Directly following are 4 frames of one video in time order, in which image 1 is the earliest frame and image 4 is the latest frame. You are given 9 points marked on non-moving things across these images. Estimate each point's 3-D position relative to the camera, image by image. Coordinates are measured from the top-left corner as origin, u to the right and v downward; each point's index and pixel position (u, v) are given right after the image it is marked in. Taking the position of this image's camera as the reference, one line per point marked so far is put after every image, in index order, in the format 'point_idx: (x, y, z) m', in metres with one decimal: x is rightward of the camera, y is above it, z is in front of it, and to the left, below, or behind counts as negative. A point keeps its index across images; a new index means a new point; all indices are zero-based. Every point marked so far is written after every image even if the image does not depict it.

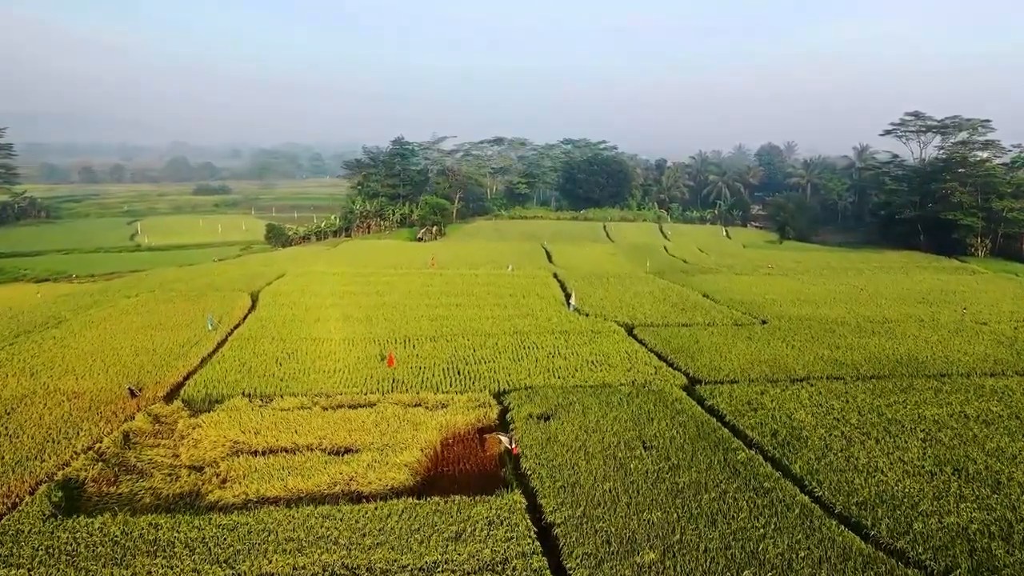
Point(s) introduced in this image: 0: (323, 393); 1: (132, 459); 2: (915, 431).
0: (-5.5, -3.1, +19.4) m
1: (-8.8, -4.0, +15.6) m
2: (+10.0, -3.6, +16.7) m
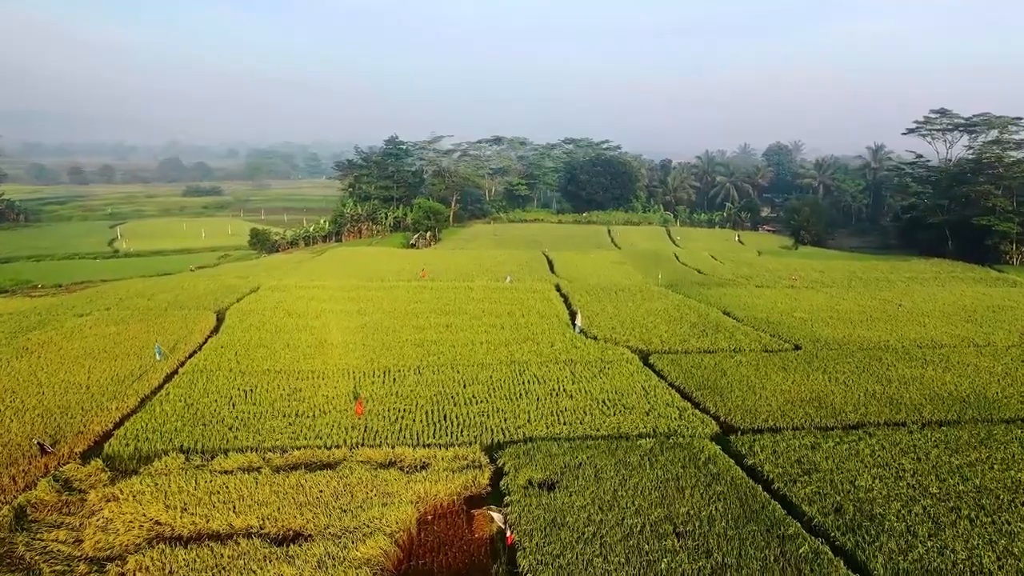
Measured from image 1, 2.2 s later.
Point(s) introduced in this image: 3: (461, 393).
0: (-5.6, -3.8, +15.9) m
1: (-8.9, -4.7, +12.2) m
2: (+9.9, -4.3, +13.2) m
3: (-1.5, -3.0, +19.3) m
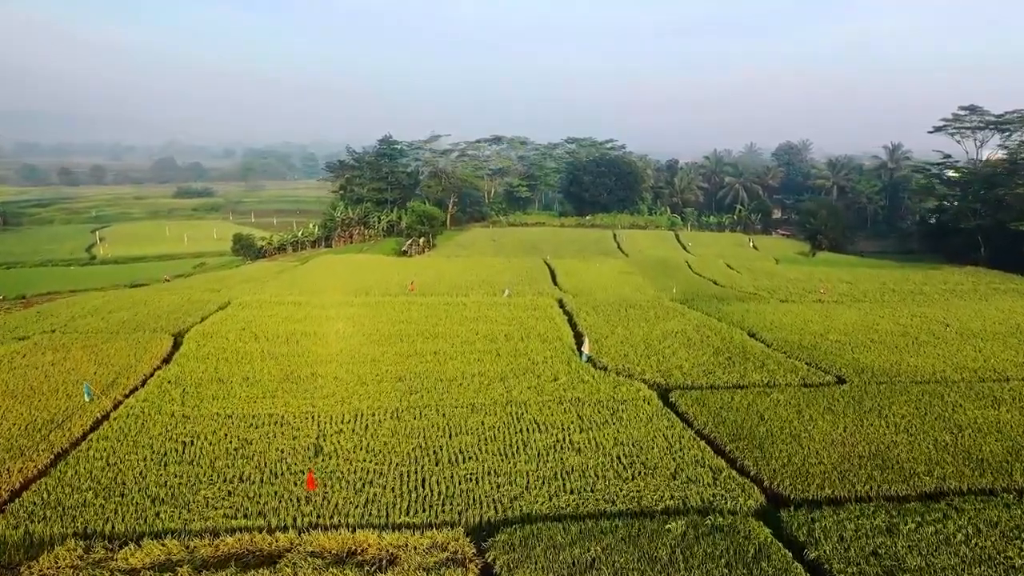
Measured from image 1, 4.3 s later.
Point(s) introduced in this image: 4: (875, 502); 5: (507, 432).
0: (-5.7, -4.6, +12.6) m
1: (-9.1, -5.5, +8.8) m
2: (+9.8, -5.0, +9.8) m
3: (-1.6, -3.8, +15.9) m
4: (+7.3, -4.3, +13.6) m
5: (-0.1, -3.6, +16.7) m
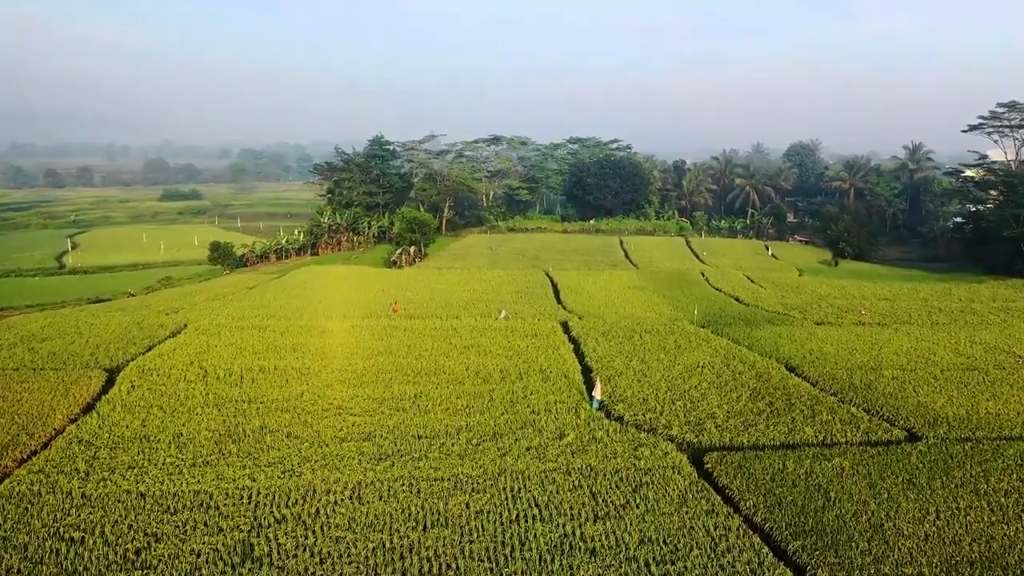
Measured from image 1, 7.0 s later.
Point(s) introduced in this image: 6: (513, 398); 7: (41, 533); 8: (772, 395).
0: (-5.8, -5.4, +8.6) m
1: (-9.2, -6.3, +4.9) m
2: (+9.7, -5.9, +5.9) m
3: (-1.7, -4.6, +12.0) m
4: (+7.1, -5.2, +9.6) m
5: (-0.3, -4.4, +12.8) m
6: (+0.1, -3.0, +18.8) m
7: (-8.6, -4.5, +12.3) m
8: (+7.5, -3.0, +19.4) m
